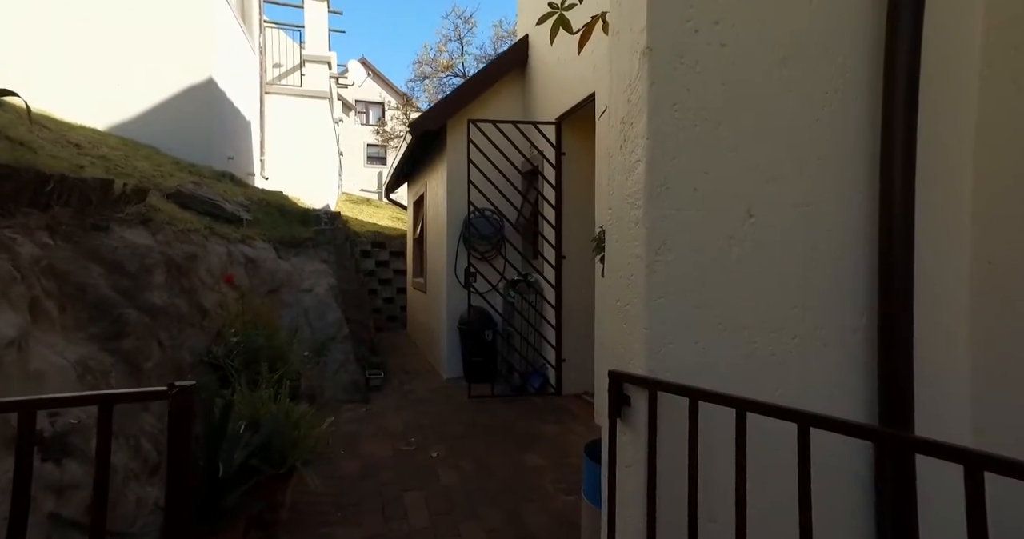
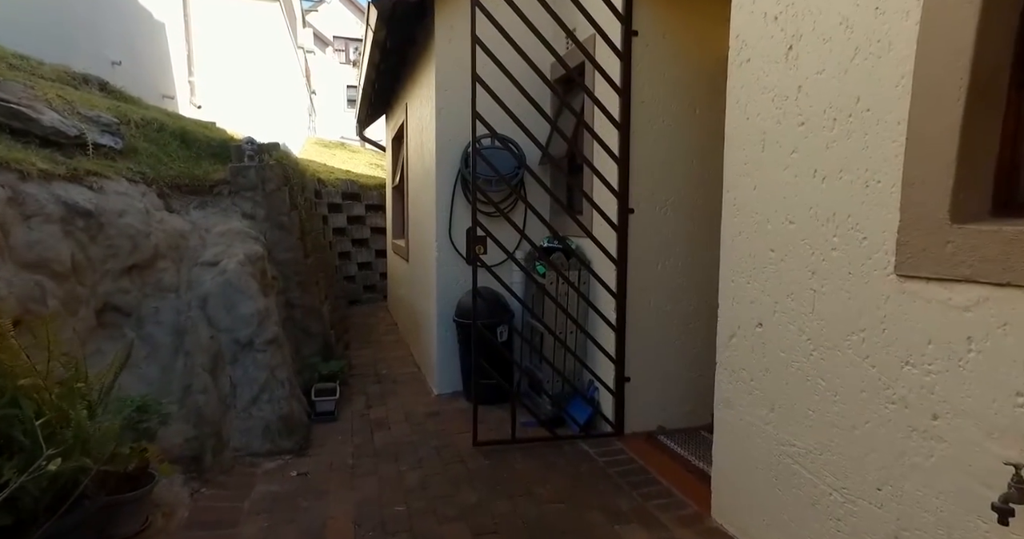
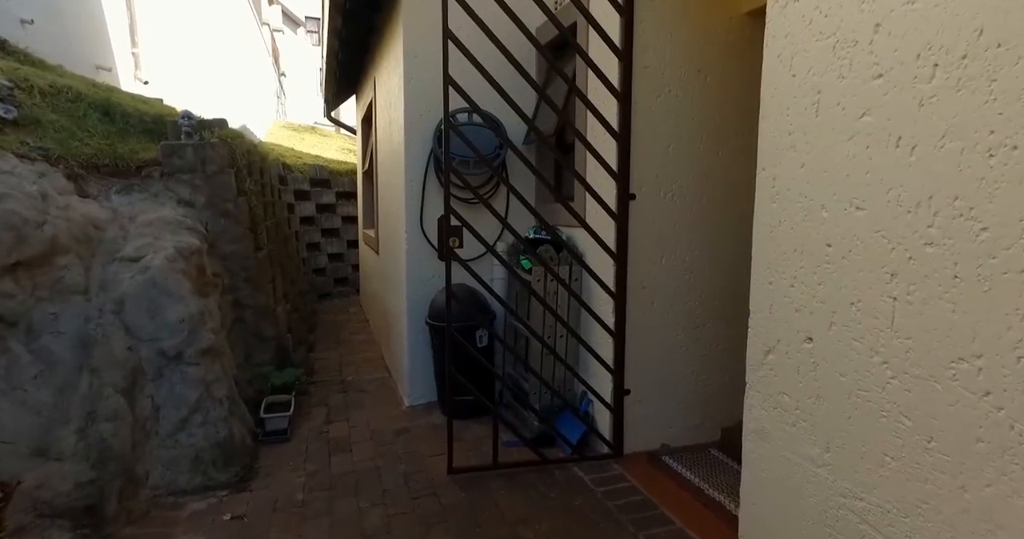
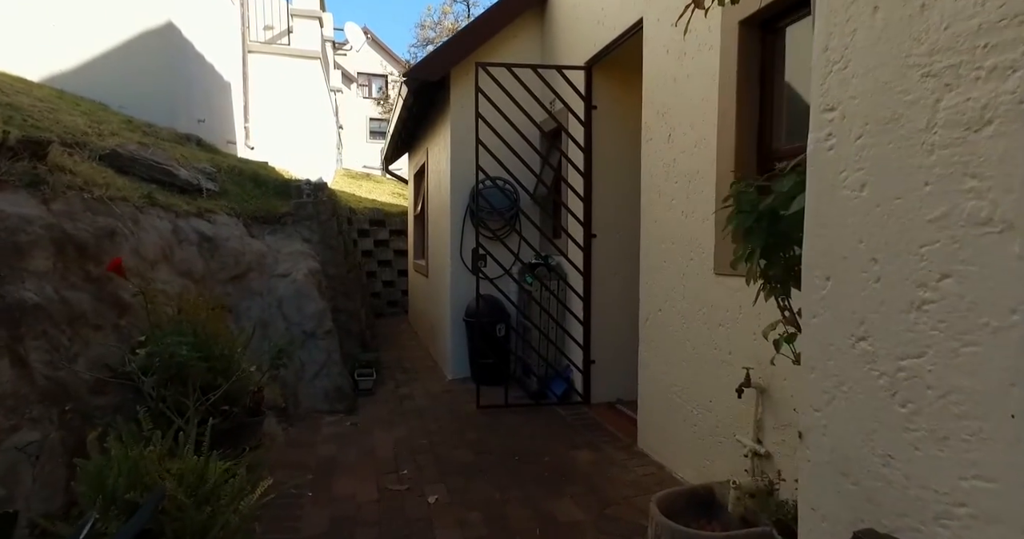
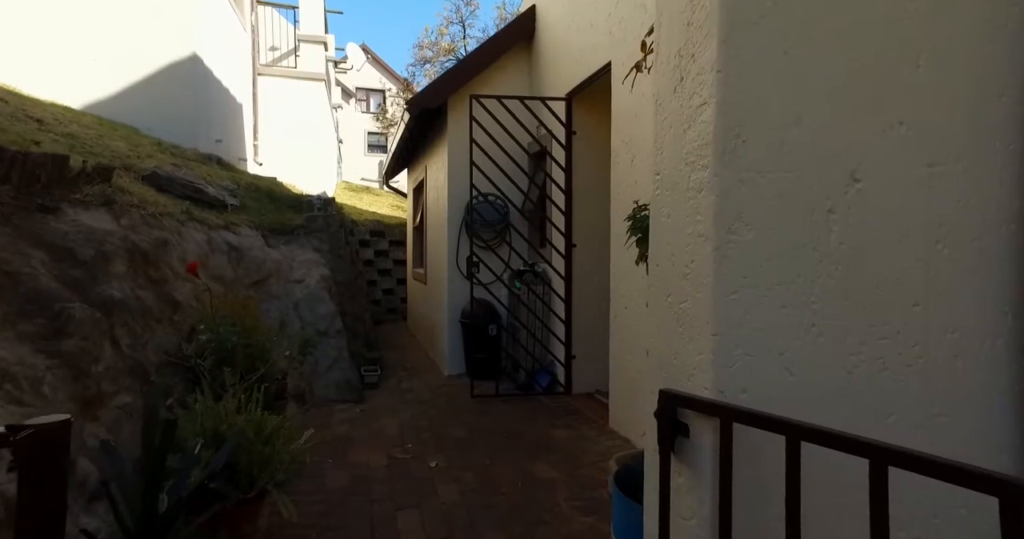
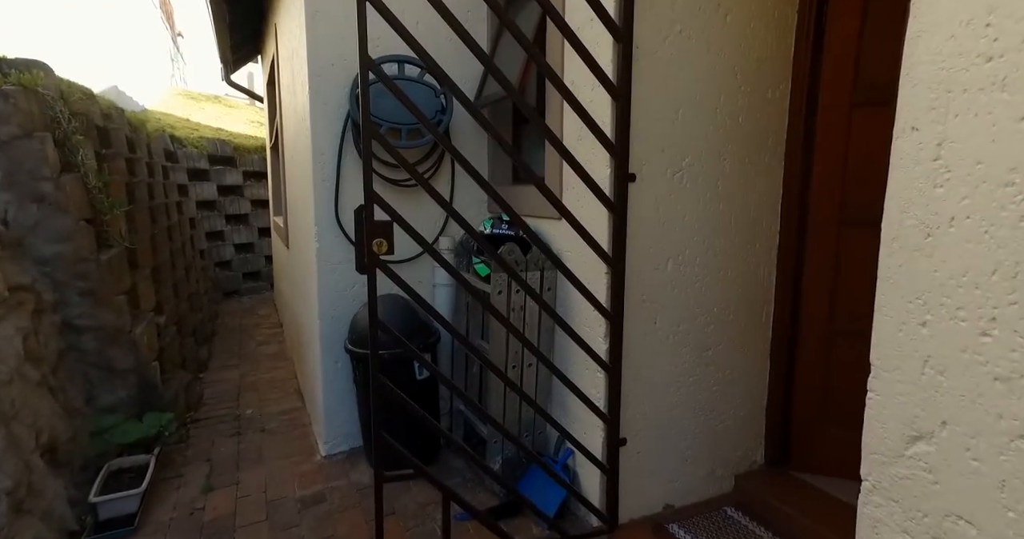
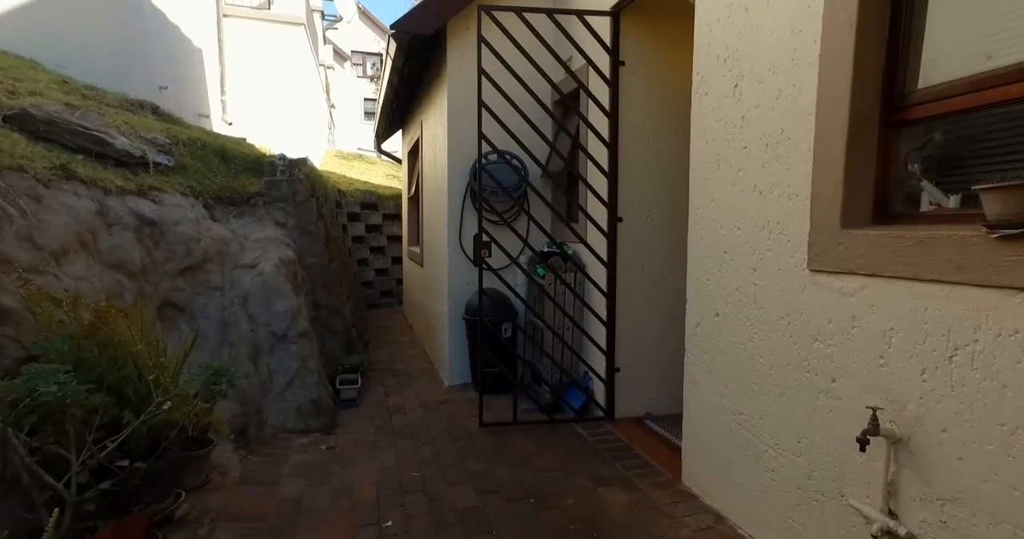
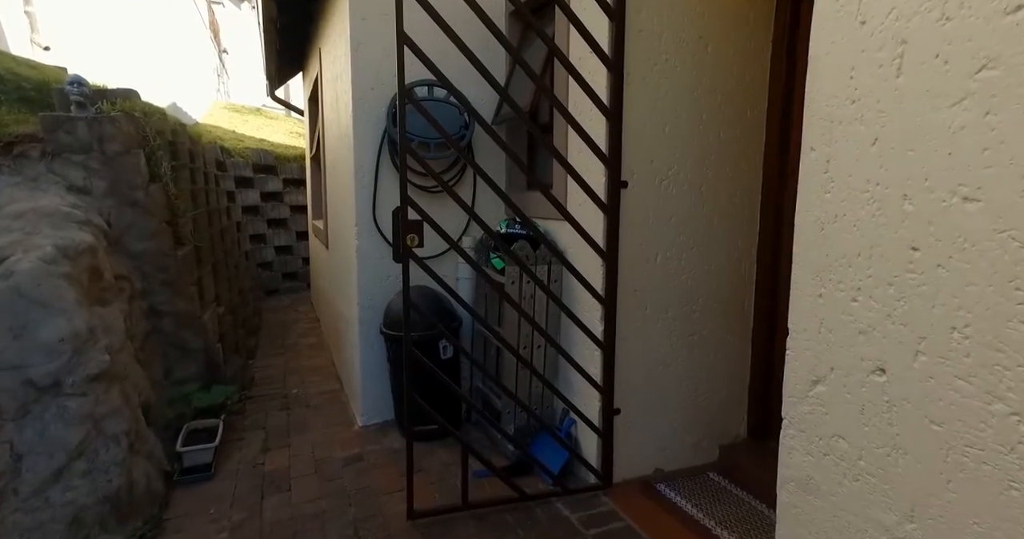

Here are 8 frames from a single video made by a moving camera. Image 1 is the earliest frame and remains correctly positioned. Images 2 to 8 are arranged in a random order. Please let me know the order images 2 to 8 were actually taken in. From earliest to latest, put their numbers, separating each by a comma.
5, 4, 7, 2, 3, 8, 6
